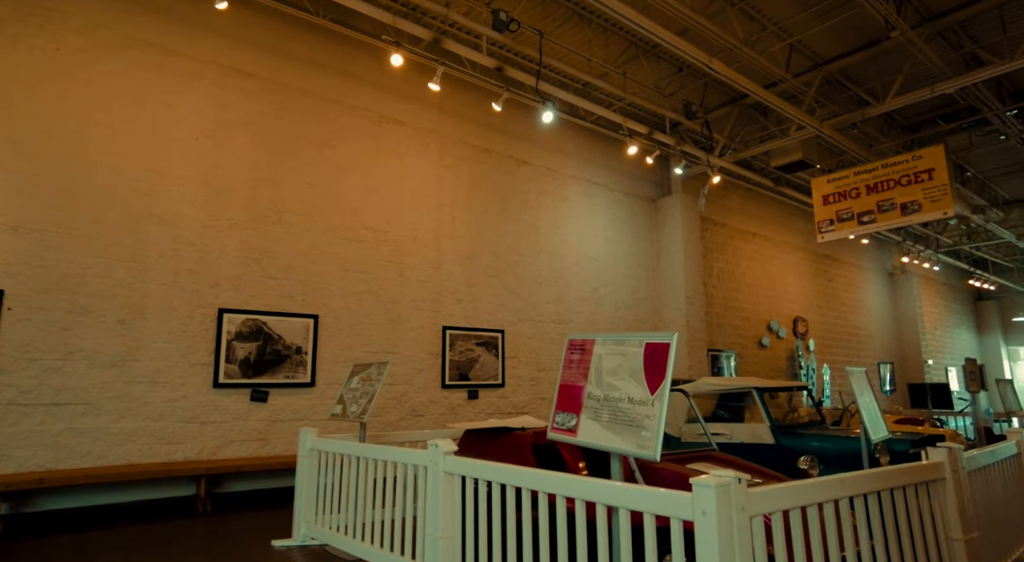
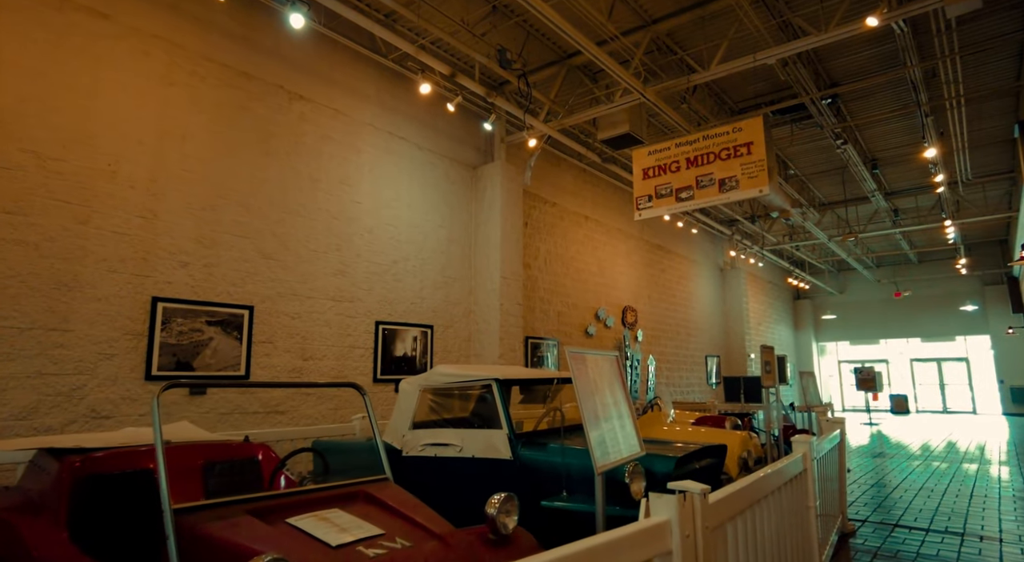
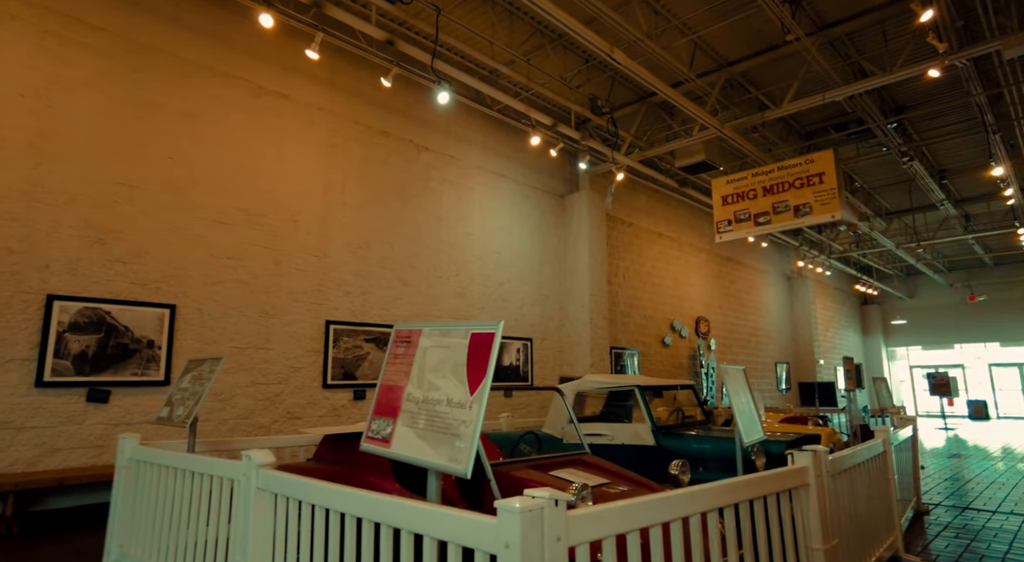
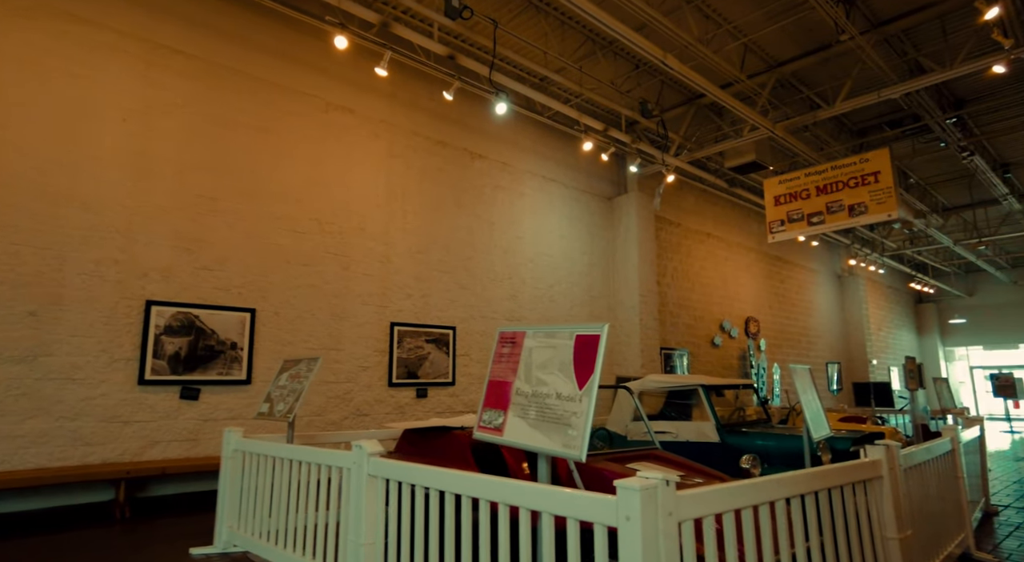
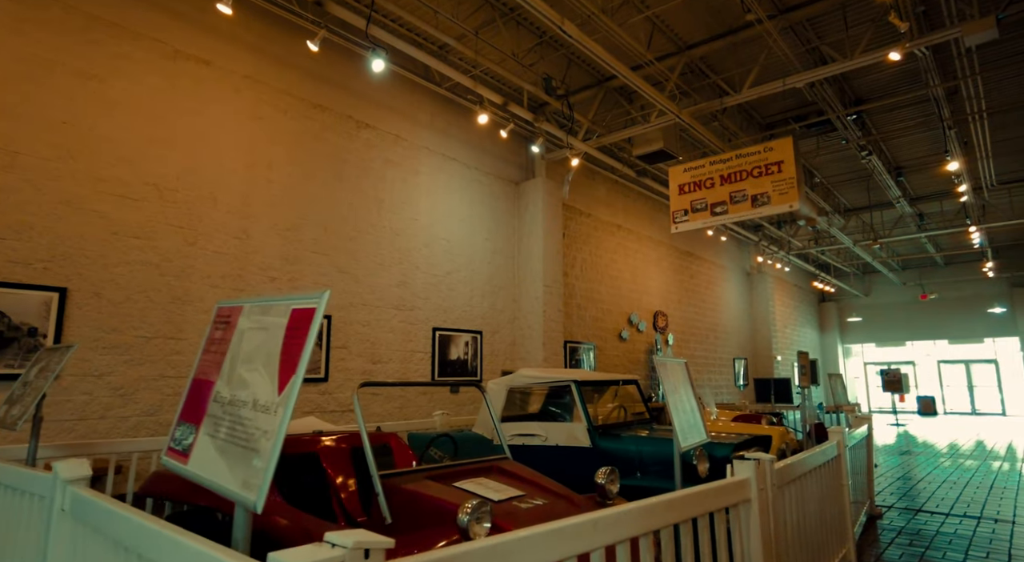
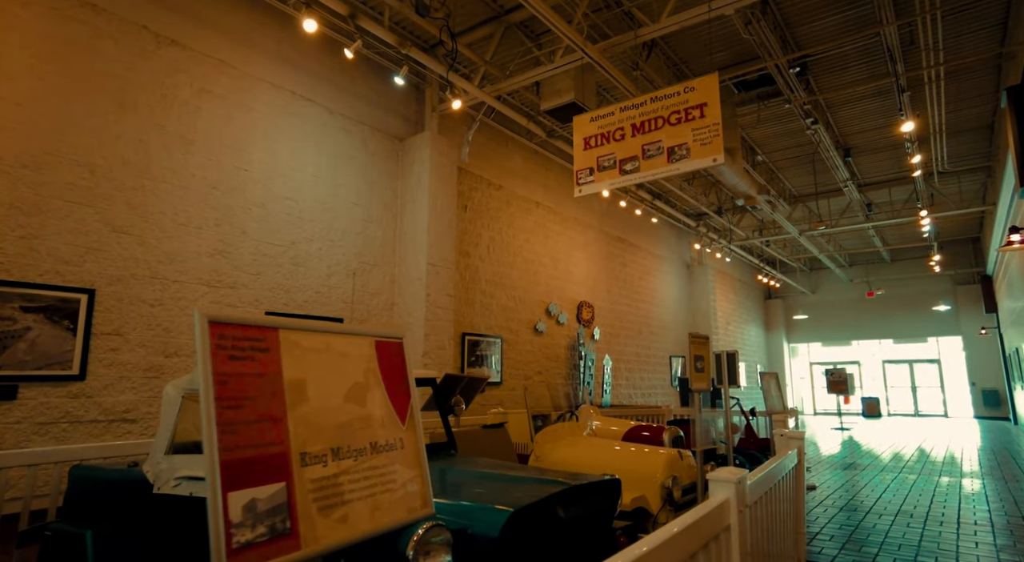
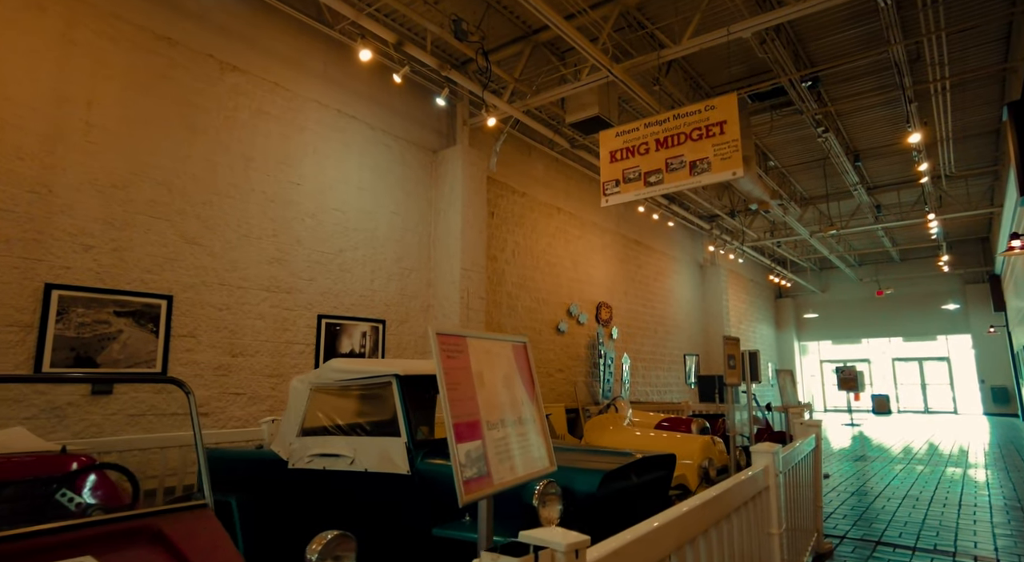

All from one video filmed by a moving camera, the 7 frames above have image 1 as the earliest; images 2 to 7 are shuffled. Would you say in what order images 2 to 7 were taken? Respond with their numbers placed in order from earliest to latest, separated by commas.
4, 3, 5, 2, 7, 6
